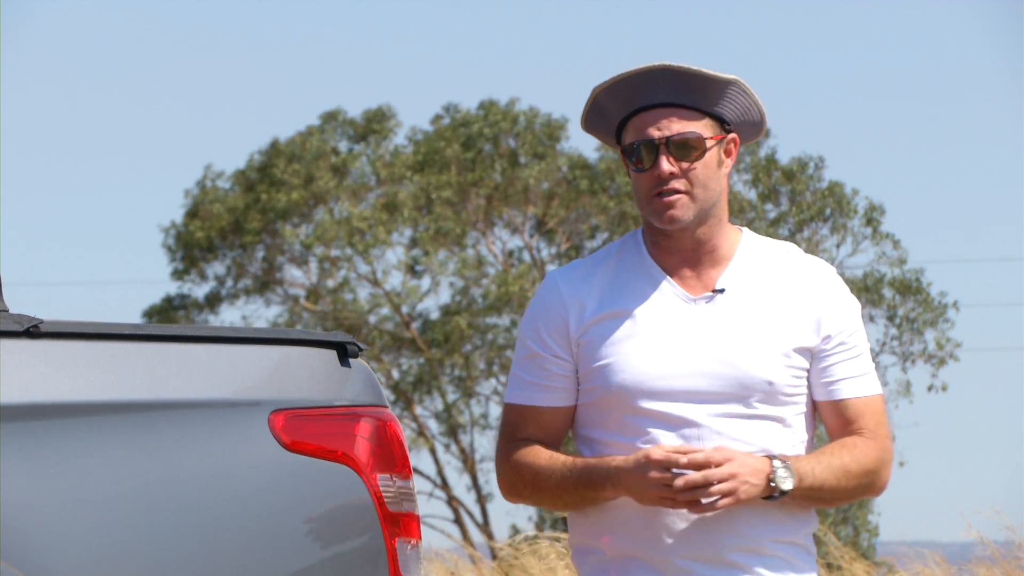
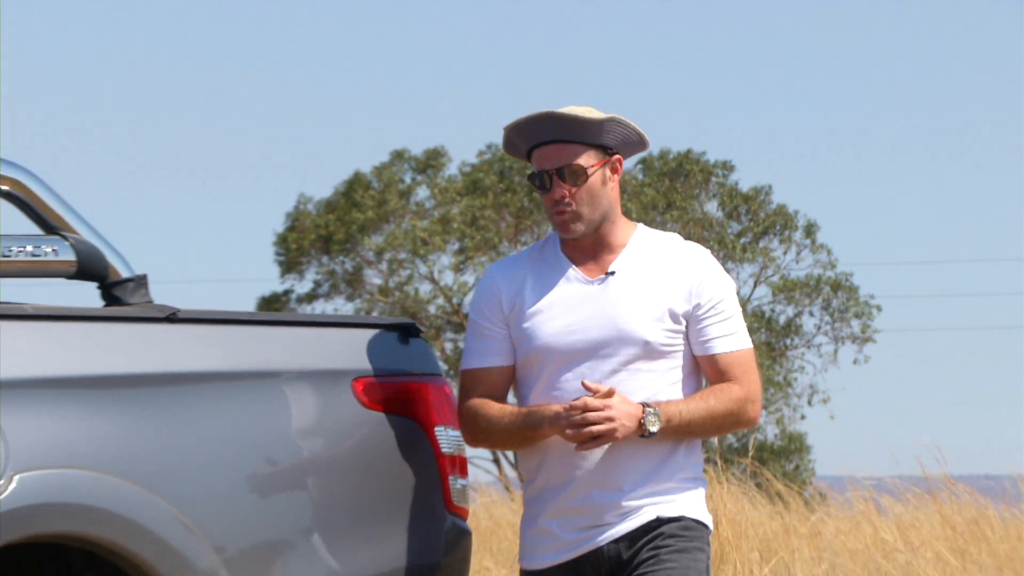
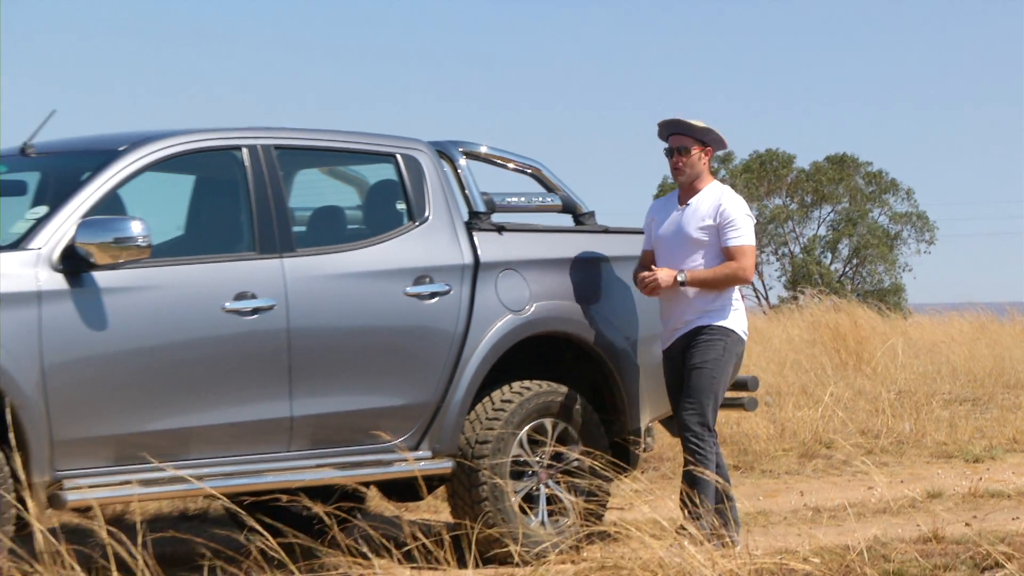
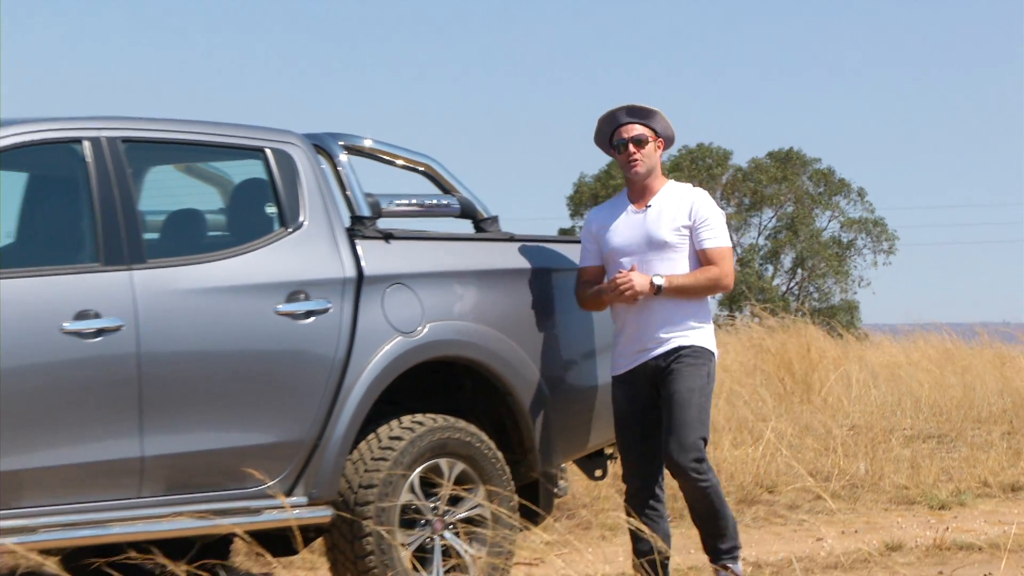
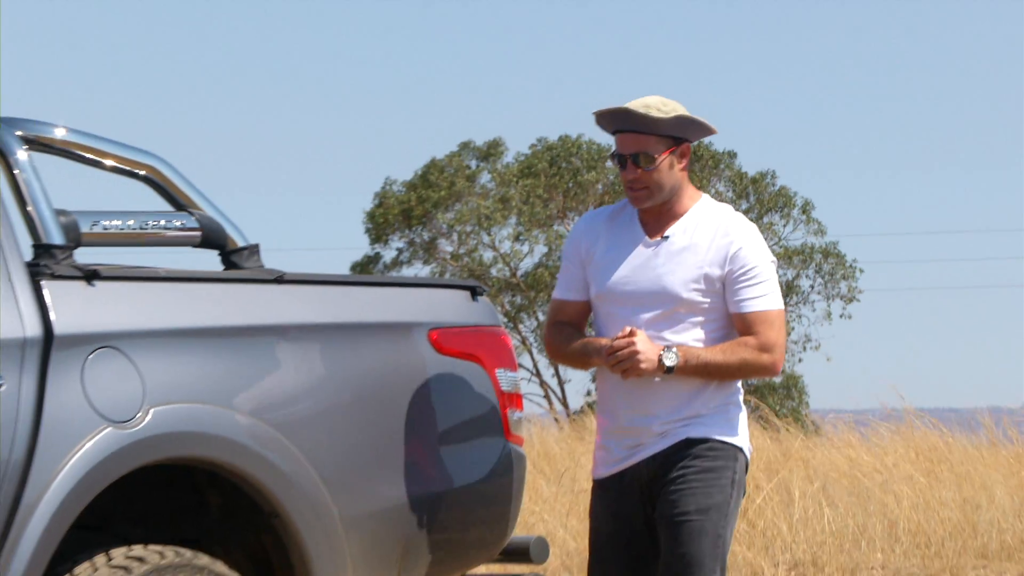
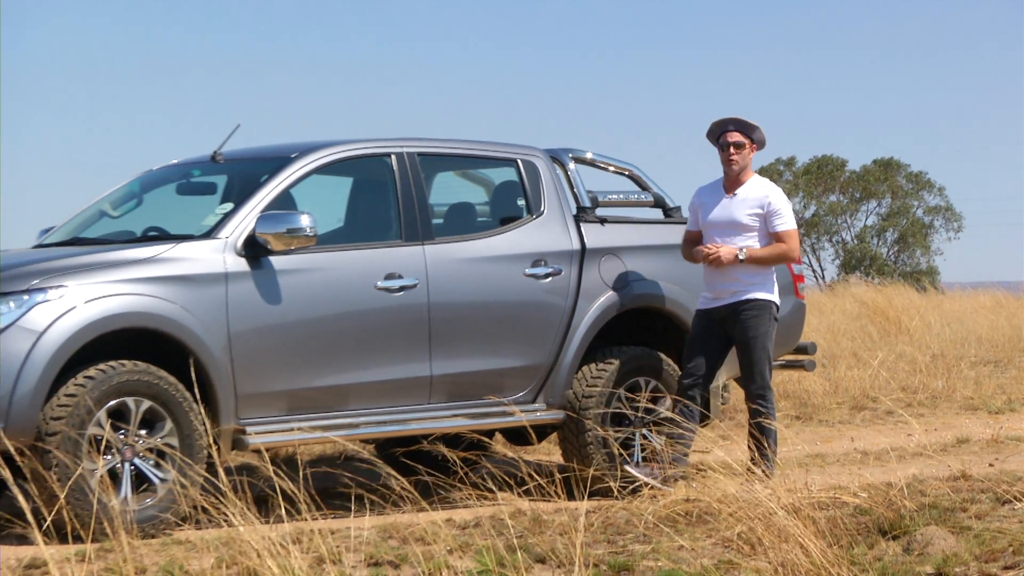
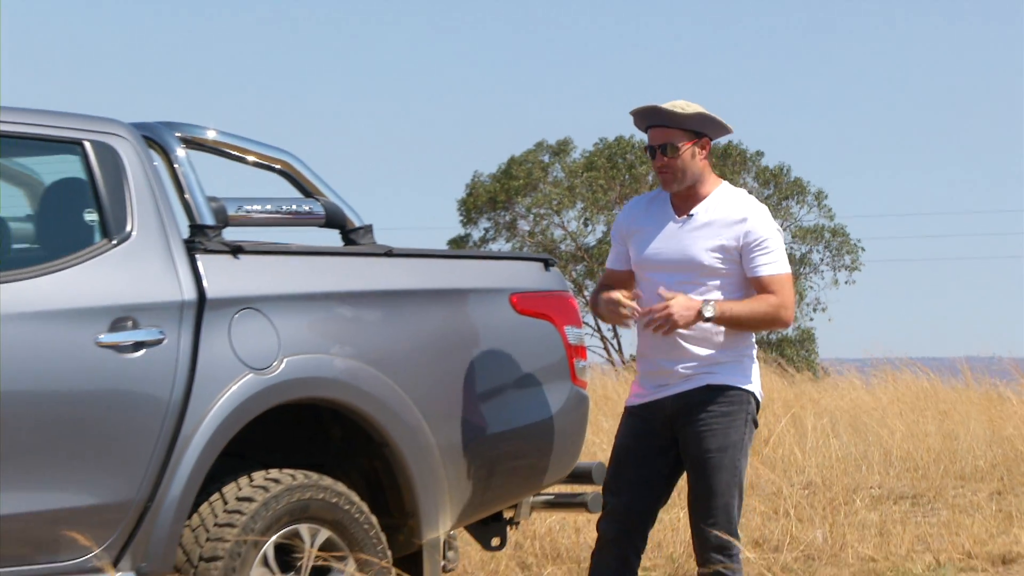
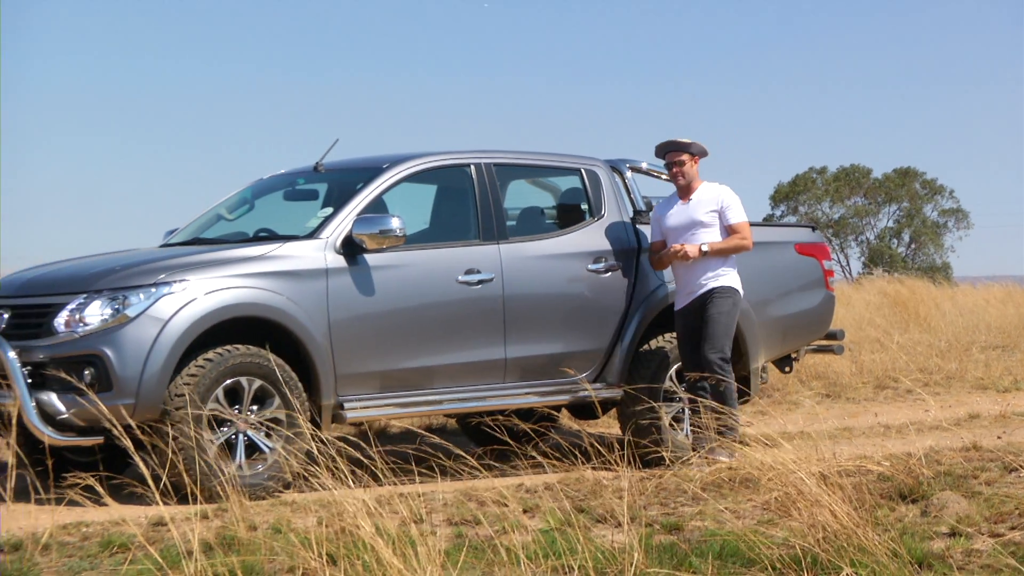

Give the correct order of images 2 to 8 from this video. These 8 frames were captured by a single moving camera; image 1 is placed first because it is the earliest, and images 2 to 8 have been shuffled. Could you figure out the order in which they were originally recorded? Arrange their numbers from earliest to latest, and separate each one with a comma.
2, 5, 7, 4, 3, 6, 8
